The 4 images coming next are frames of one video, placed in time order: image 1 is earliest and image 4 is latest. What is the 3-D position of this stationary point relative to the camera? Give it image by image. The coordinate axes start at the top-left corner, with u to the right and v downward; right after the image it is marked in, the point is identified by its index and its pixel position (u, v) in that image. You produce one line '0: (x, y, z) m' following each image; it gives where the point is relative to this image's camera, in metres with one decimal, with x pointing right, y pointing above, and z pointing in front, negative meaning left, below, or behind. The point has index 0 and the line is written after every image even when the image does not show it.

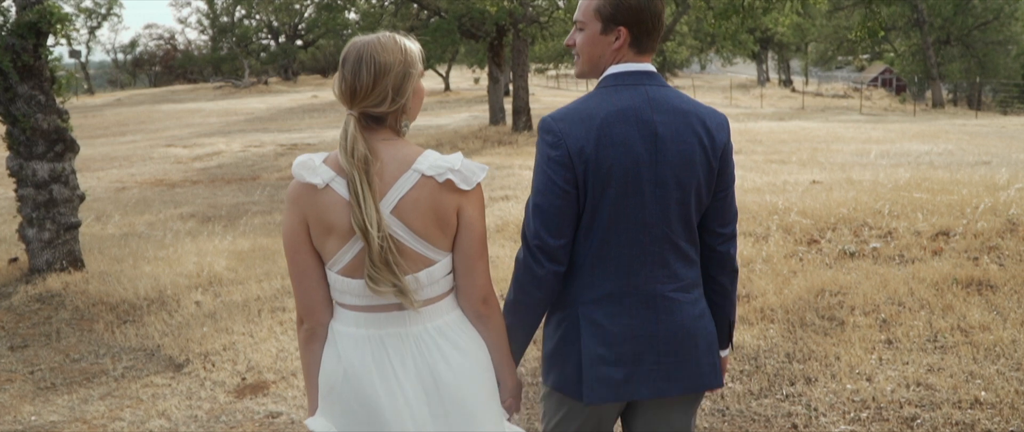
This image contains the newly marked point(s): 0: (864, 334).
0: (+2.2, -0.7, +6.2) m
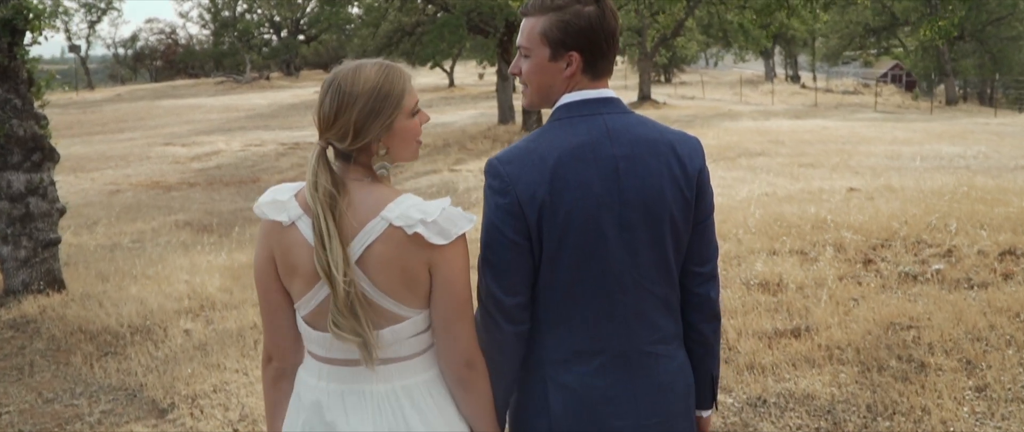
0: (+2.4, -0.9, +5.3) m
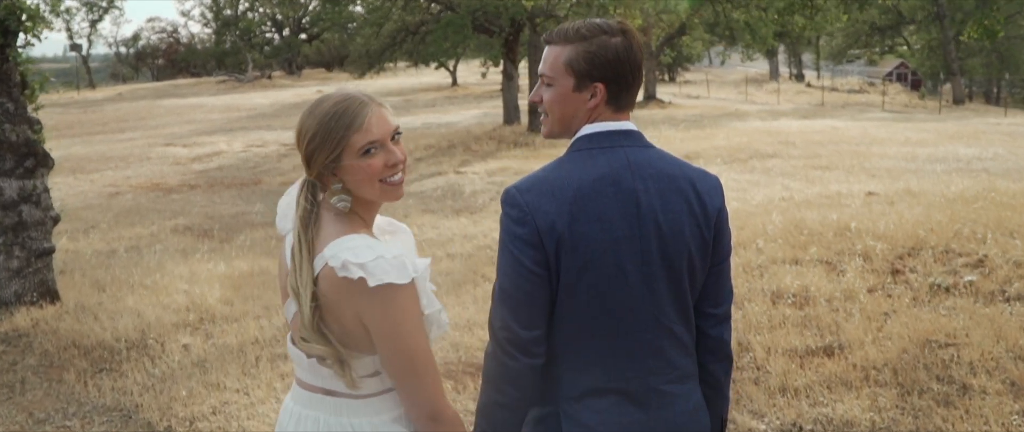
0: (+2.5, -1.0, +5.0) m
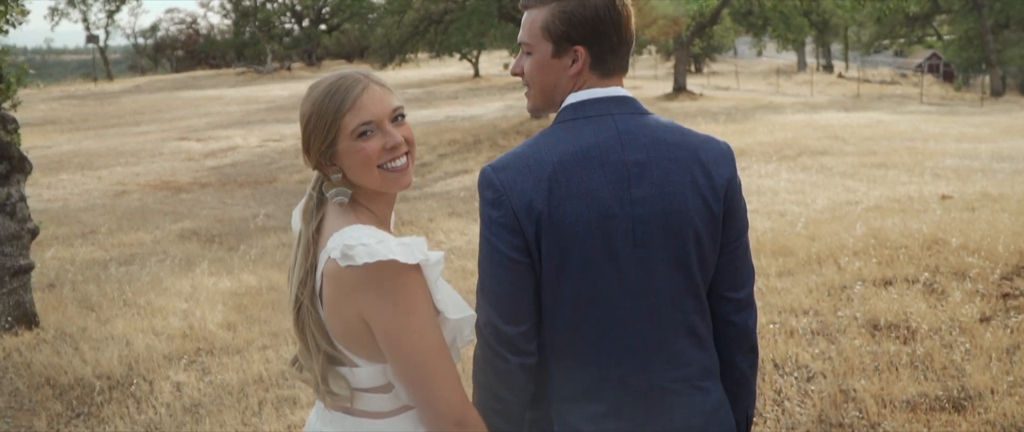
0: (+2.7, -1.1, +3.9) m
